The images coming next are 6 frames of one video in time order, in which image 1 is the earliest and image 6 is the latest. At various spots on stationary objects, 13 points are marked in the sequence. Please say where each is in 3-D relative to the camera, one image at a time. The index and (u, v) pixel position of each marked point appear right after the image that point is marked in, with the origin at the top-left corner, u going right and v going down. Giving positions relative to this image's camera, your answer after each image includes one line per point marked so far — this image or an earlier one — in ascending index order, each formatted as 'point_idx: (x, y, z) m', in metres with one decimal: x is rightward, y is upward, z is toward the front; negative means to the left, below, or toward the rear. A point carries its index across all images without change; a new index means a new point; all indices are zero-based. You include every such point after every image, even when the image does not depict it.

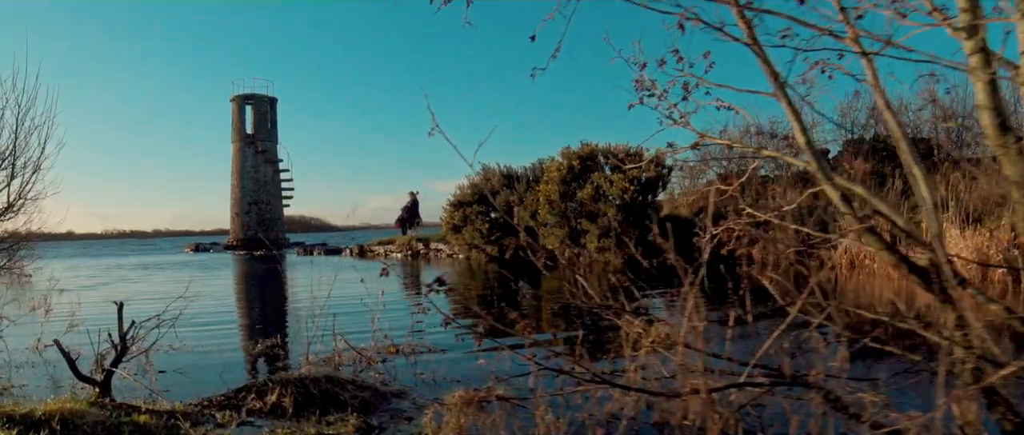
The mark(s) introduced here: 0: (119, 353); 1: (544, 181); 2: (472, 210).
0: (-2.4, -0.8, +4.1) m
1: (+0.9, +1.0, +17.6) m
2: (-1.1, +0.2, +18.9) m
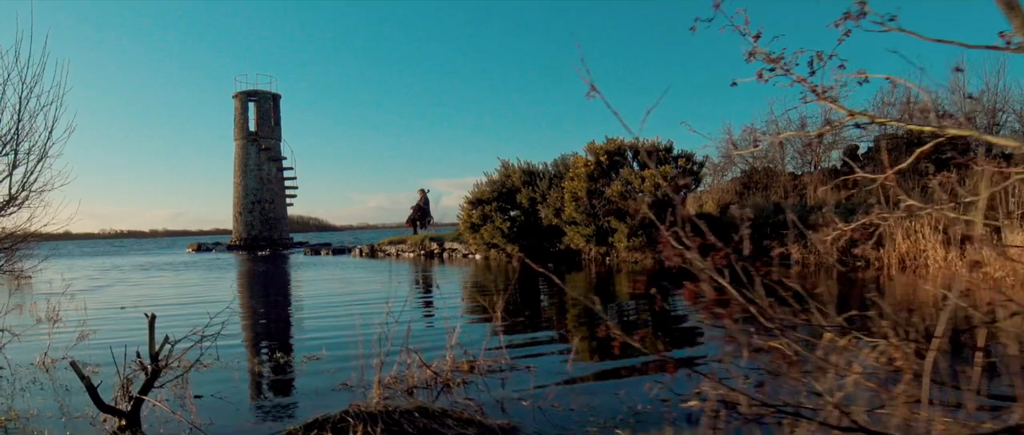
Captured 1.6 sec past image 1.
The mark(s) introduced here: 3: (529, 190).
0: (-1.8, -0.8, +3.3) m
1: (+1.4, +1.0, +16.8) m
2: (-0.5, +0.2, +18.1) m
3: (+0.5, +0.7, +17.6) m
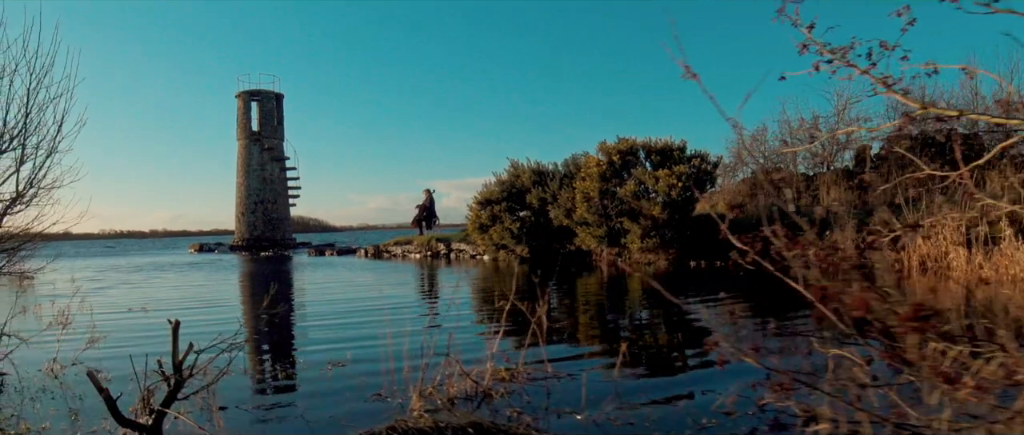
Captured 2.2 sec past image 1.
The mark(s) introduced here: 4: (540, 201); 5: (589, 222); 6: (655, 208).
0: (-1.6, -0.8, +3.0) m
1: (+1.7, +1.0, +16.6) m
2: (-0.3, +0.2, +17.8) m
3: (+0.7, +0.7, +17.4) m
4: (+0.7, +0.4, +17.4) m
5: (+1.9, -0.1, +16.0) m
6: (+3.2, +0.2, +15.0) m
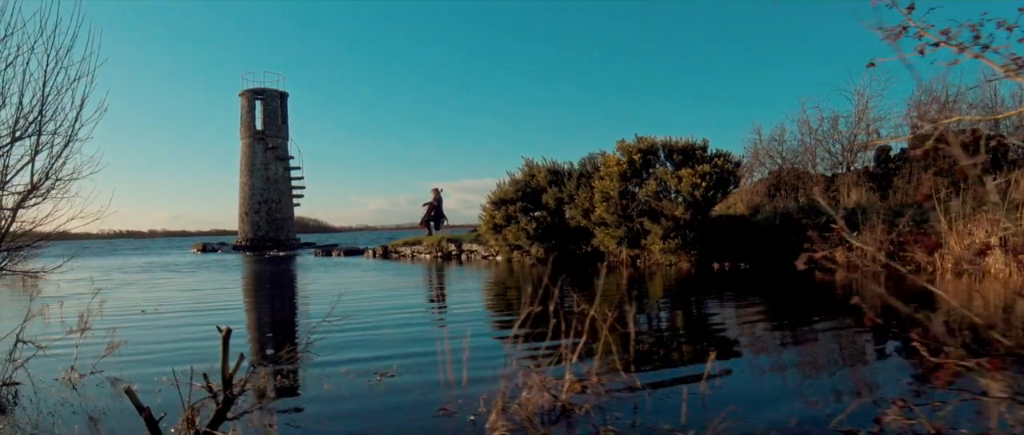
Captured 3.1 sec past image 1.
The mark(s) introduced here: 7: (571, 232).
0: (-1.1, -0.8, +2.6) m
1: (+2.1, +1.0, +16.1) m
2: (+0.1, +0.2, +17.4) m
3: (+1.1, +0.7, +17.0) m
4: (+1.1, +0.4, +17.0) m
5: (+2.3, -0.1, +15.6) m
6: (+3.6, +0.2, +14.5) m
7: (+1.5, -0.4, +17.1) m
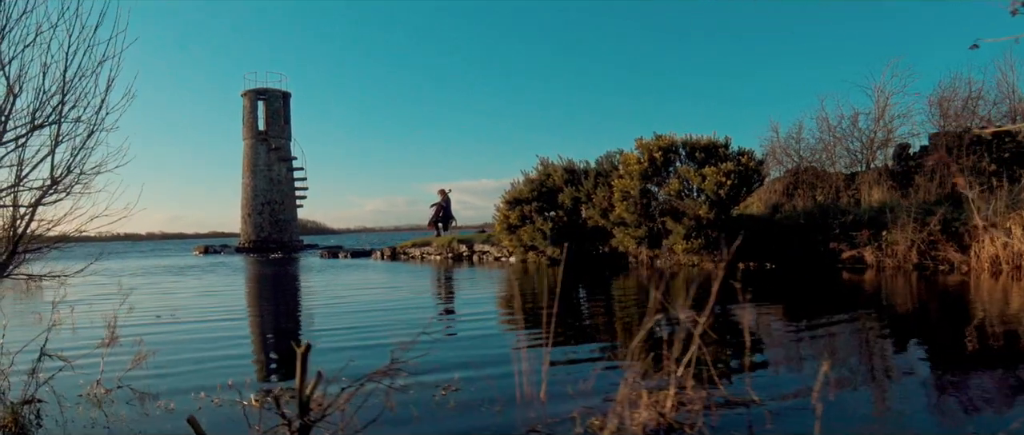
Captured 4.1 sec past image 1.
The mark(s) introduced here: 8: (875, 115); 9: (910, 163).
0: (-0.7, -0.7, +2.2) m
1: (+2.5, +1.0, +15.7) m
2: (+0.5, +0.2, +17.0) m
3: (+1.5, +0.7, +16.6) m
4: (+1.5, +0.4, +16.6) m
5: (+2.6, -0.1, +15.2) m
6: (+4.0, +0.2, +14.1) m
7: (+1.9, -0.4, +16.7) m
8: (+10.5, +3.0, +19.2) m
9: (+11.2, +1.5, +18.7) m
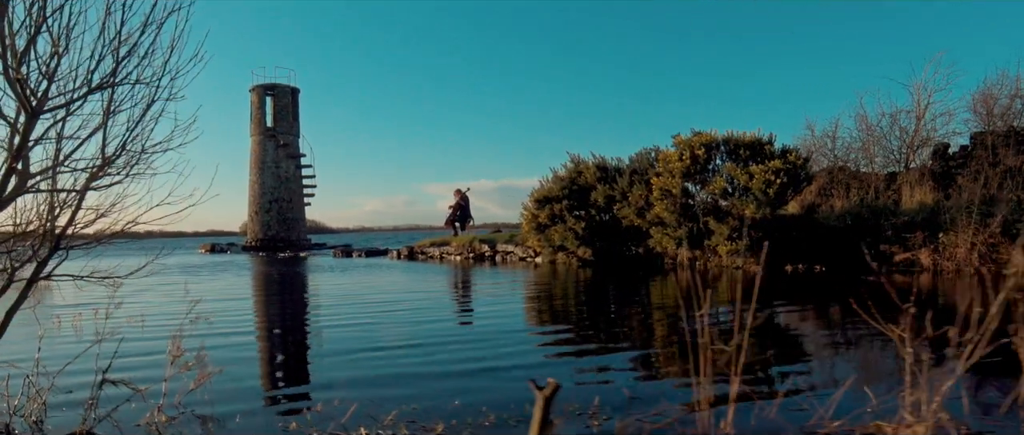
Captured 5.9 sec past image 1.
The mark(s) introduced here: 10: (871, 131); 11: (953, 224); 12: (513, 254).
0: (0.0, -0.7, +1.5) m
1: (+3.2, +1.0, +15.0) m
2: (+1.2, +0.2, +16.3) m
3: (+2.2, +0.7, +15.9) m
4: (+2.2, +0.5, +15.9) m
5: (+3.4, -0.1, +14.5) m
6: (+4.7, +0.2, +13.4) m
7: (+2.6, -0.4, +15.9) m
8: (+11.2, +2.9, +18.5) m
9: (+12.0, +1.5, +18.0) m
10: (+10.5, +2.5, +19.5) m
11: (+8.7, -0.1, +13.1) m
12: (0.0, -1.1, +19.3) m
